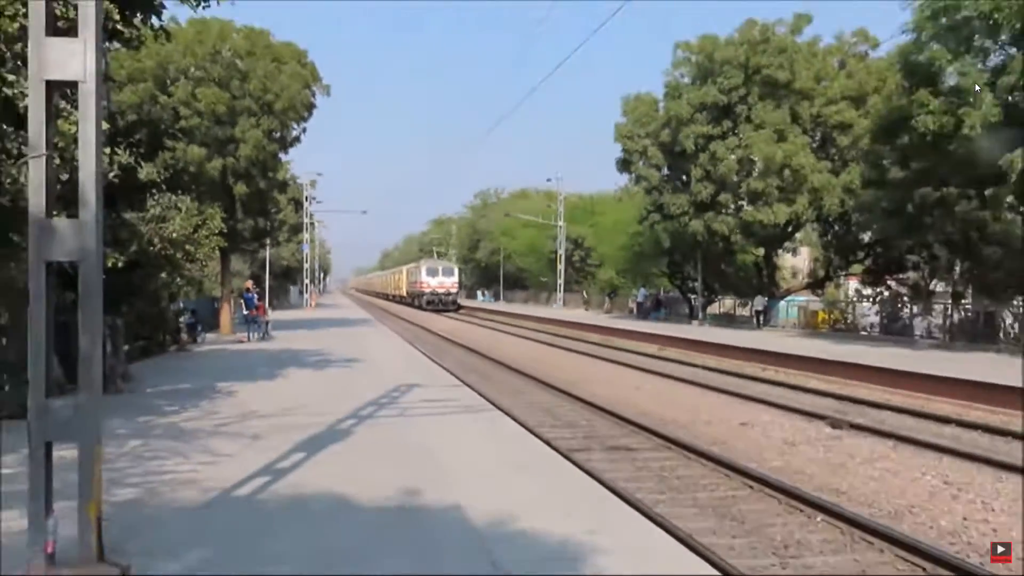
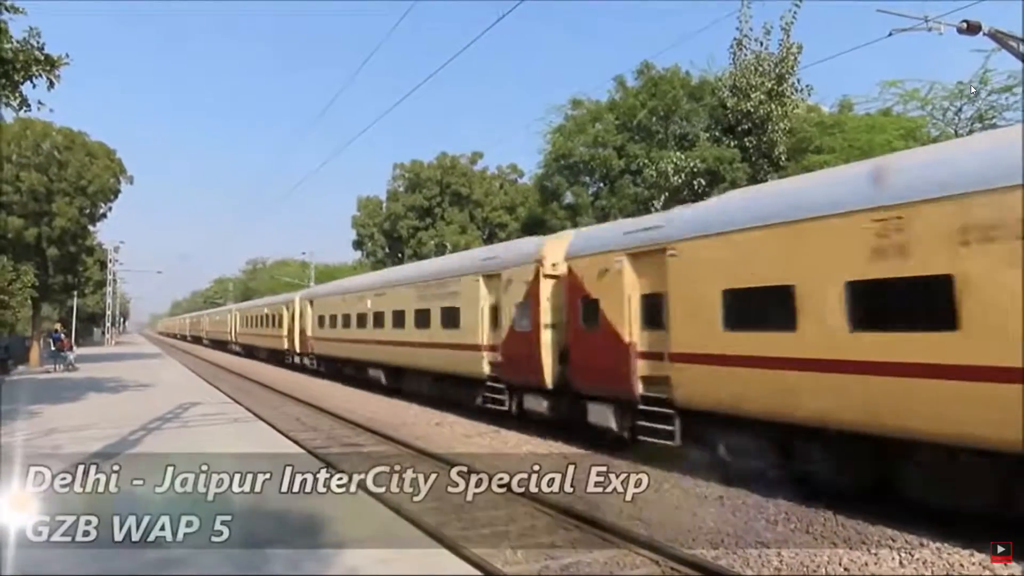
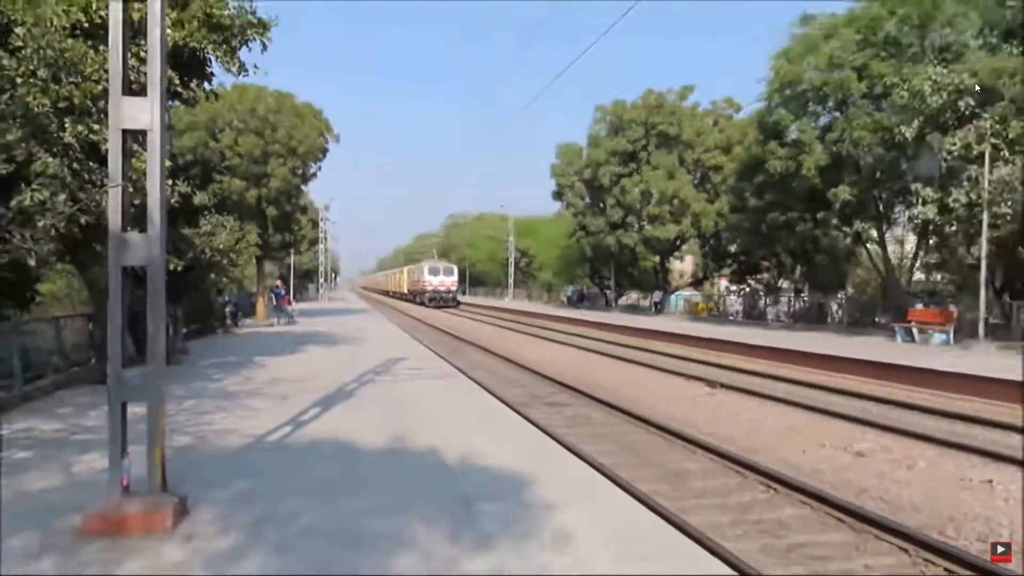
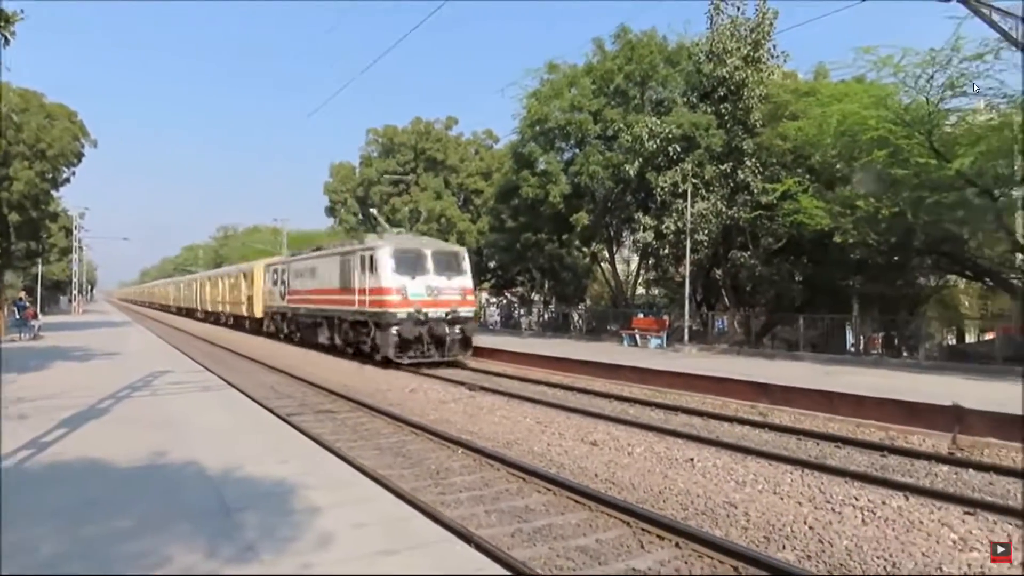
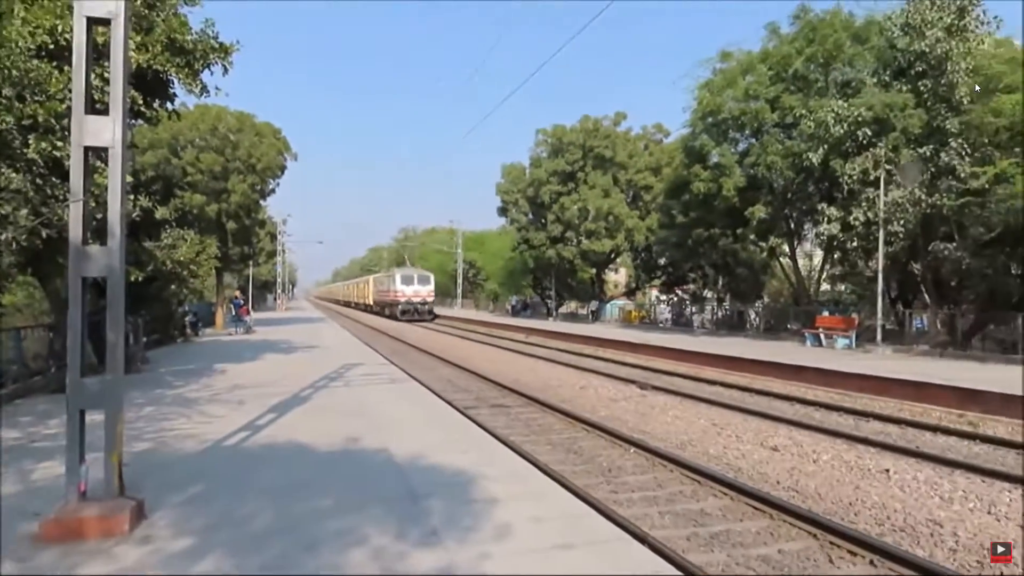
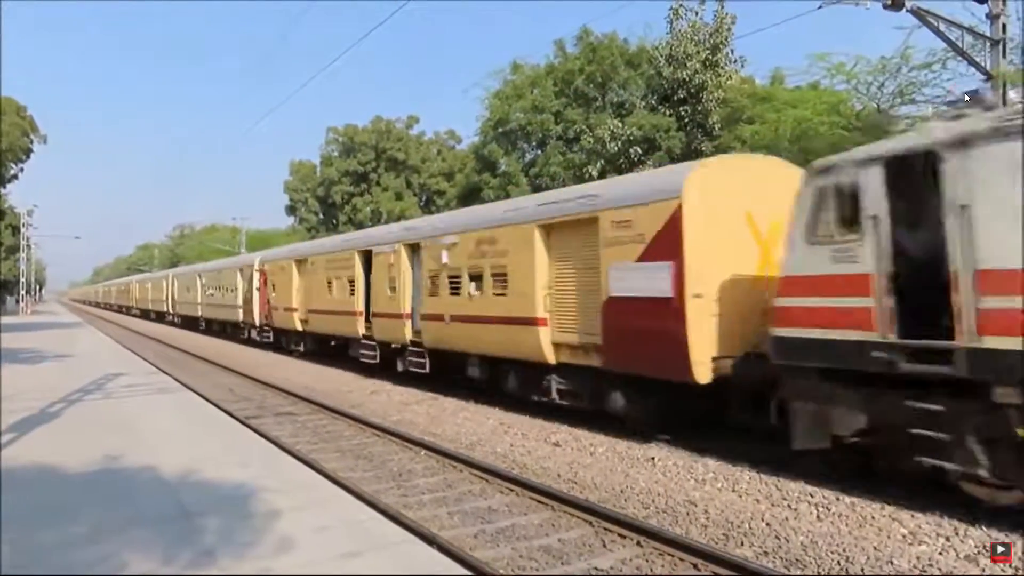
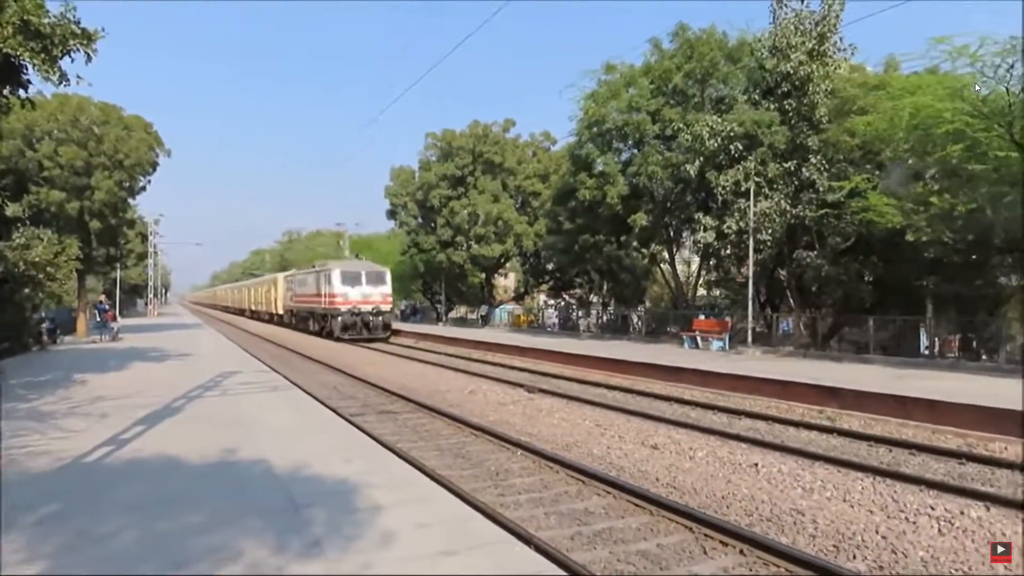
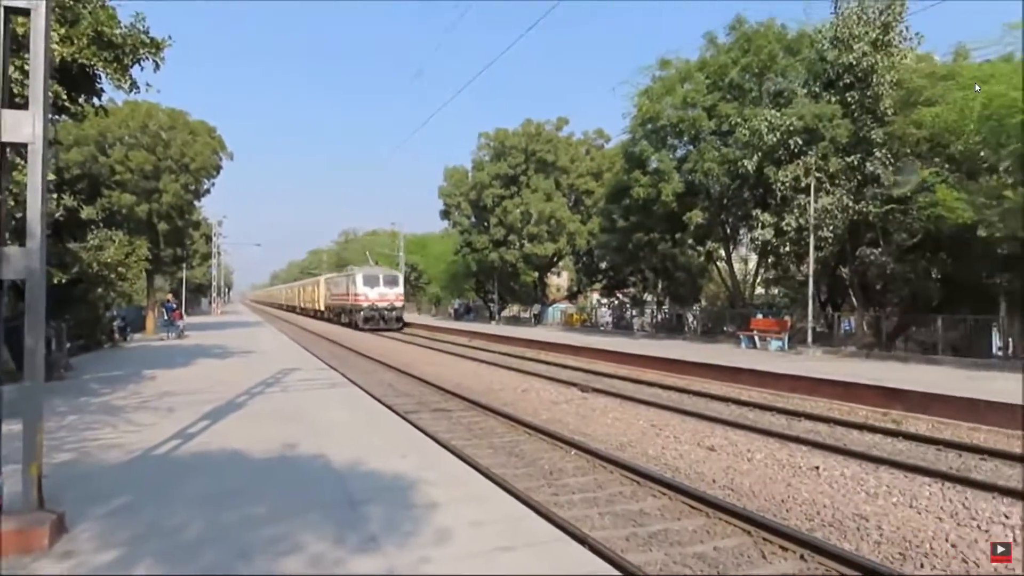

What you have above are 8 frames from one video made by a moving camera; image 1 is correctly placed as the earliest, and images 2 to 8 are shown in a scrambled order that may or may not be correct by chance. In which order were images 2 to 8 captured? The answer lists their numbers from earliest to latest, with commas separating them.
3, 5, 8, 7, 4, 6, 2
